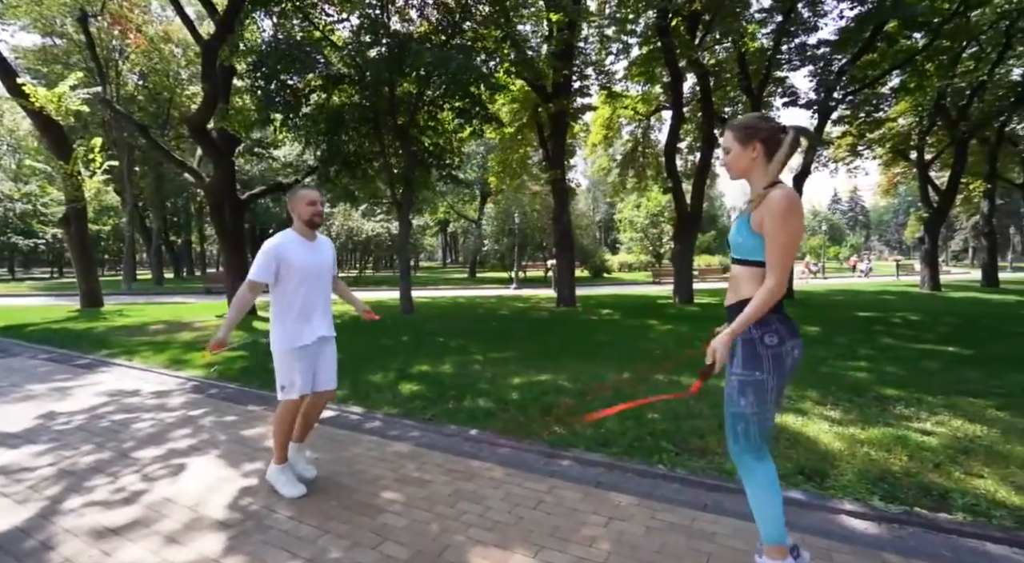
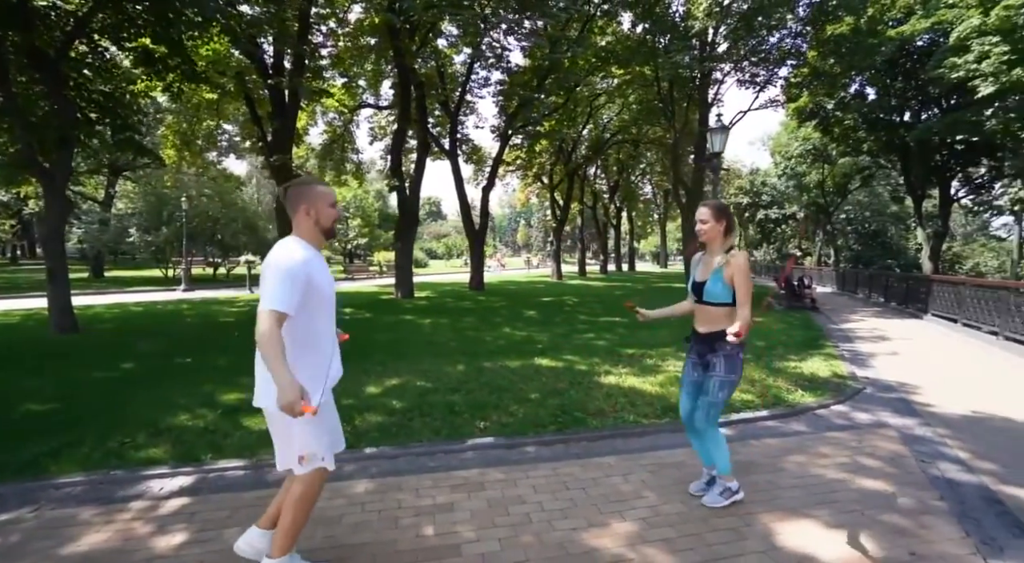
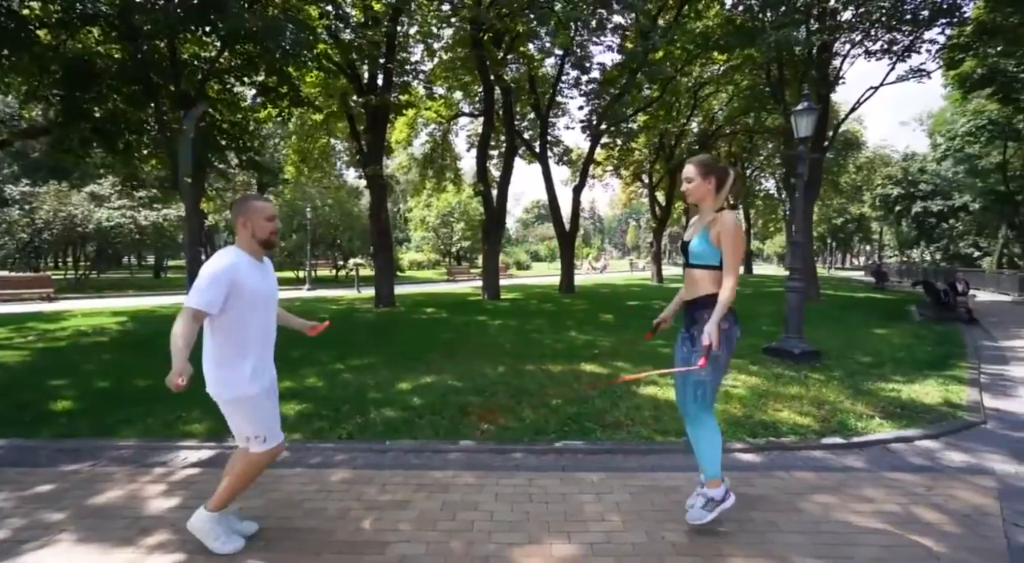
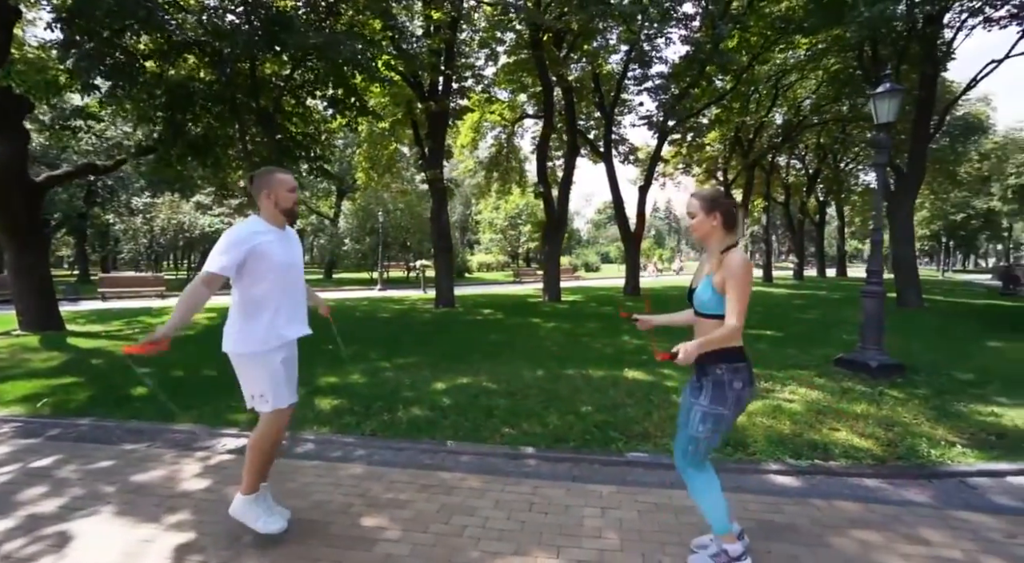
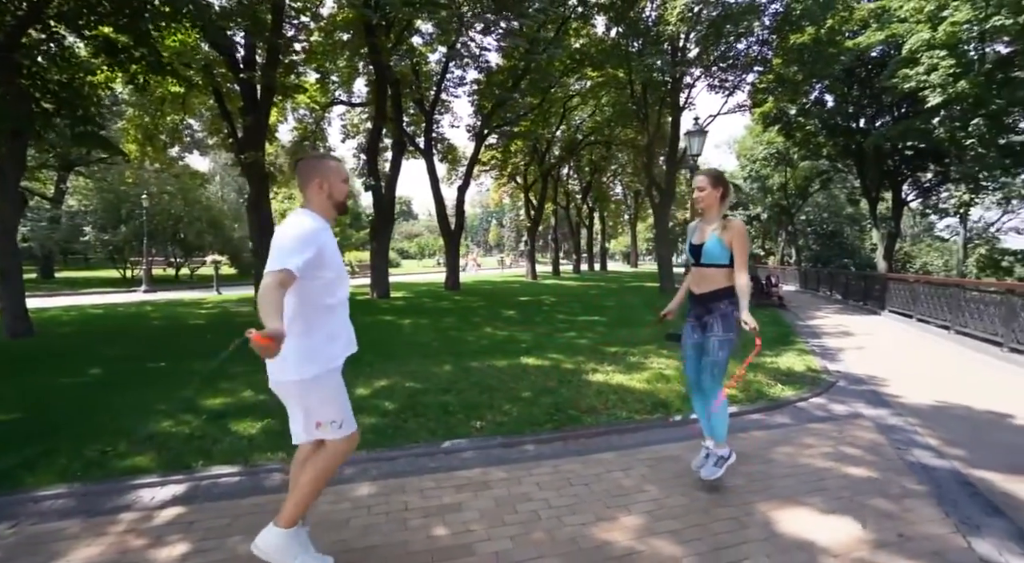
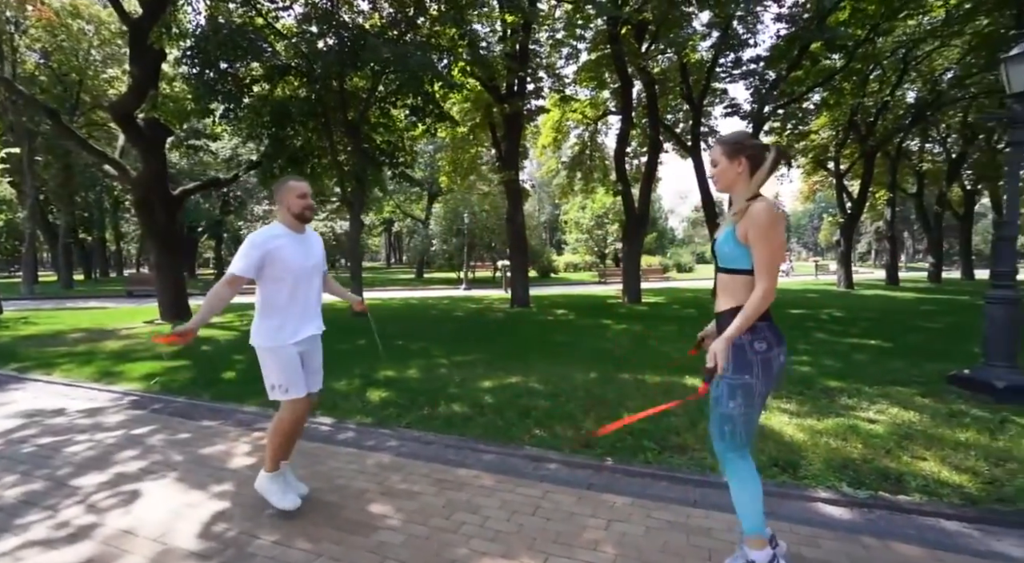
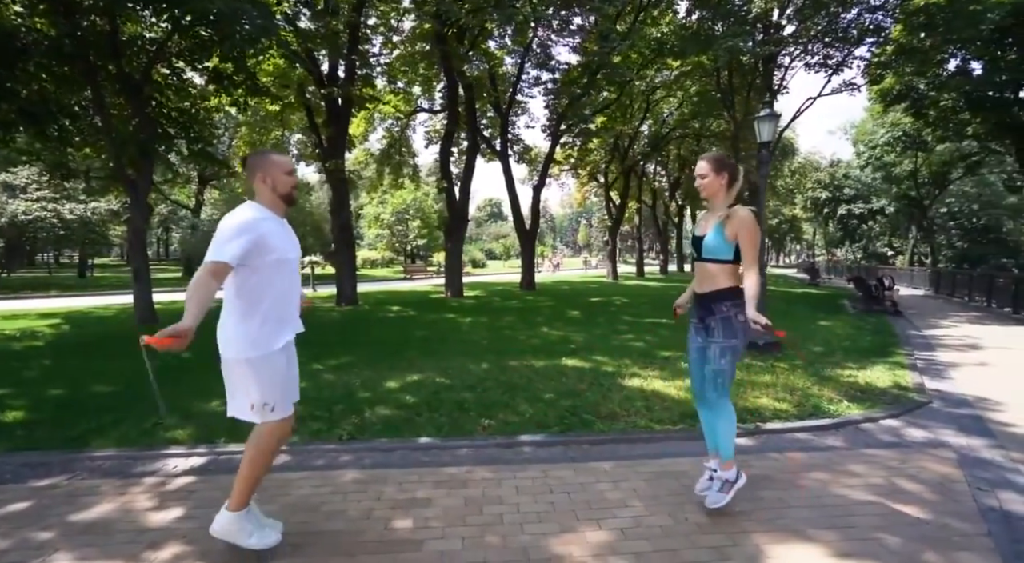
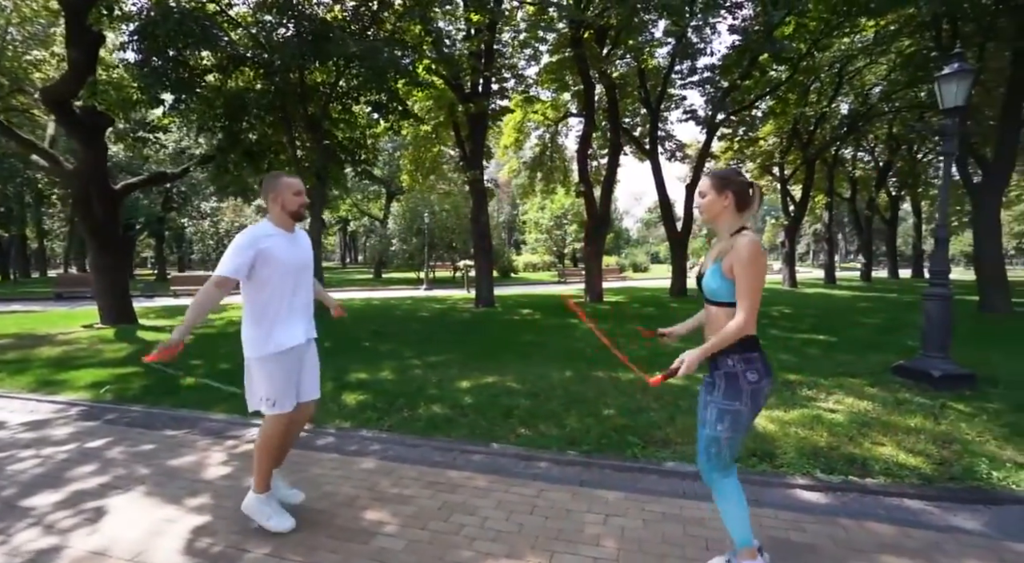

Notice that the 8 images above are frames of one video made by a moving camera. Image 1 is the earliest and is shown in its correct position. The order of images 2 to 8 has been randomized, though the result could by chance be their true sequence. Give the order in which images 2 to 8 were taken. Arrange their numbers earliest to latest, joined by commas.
6, 8, 4, 3, 7, 2, 5
